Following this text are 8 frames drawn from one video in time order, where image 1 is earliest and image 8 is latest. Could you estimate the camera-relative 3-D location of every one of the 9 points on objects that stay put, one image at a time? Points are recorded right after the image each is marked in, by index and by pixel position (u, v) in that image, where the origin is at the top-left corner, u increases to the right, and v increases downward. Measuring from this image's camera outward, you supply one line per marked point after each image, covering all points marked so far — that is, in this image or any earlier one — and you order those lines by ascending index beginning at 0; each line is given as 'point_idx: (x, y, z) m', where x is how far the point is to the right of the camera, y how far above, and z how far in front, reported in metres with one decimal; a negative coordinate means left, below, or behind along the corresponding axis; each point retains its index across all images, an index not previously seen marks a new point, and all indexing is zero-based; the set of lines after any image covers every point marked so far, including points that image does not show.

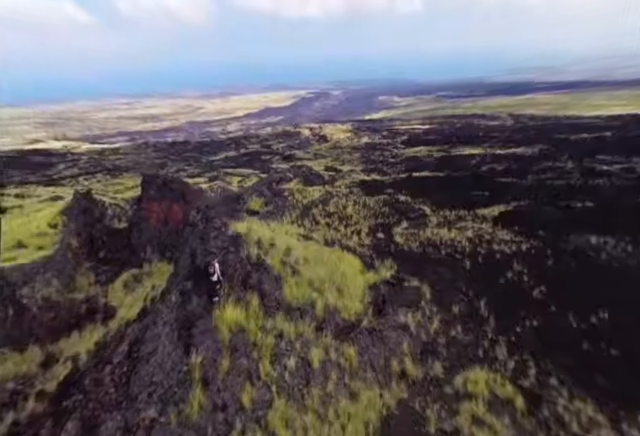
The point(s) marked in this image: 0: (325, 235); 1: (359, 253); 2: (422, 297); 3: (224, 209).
0: (0.0, -0.5, +10.8) m
1: (+0.9, -1.0, +9.6) m
2: (+2.0, -1.6, +7.1) m
3: (-4.2, +0.6, +15.3) m
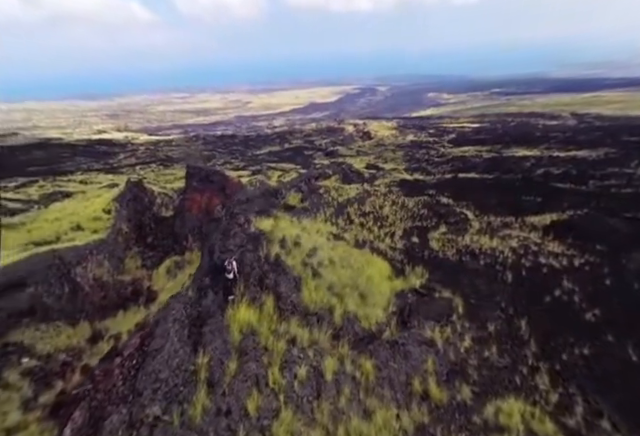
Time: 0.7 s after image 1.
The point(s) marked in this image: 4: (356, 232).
0: (+0.9, -0.5, +10.4) m
1: (+1.7, -1.0, +9.1) m
2: (+2.4, -1.7, +6.6) m
3: (-2.6, +0.9, +15.4) m
4: (+1.0, -0.4, +10.6) m
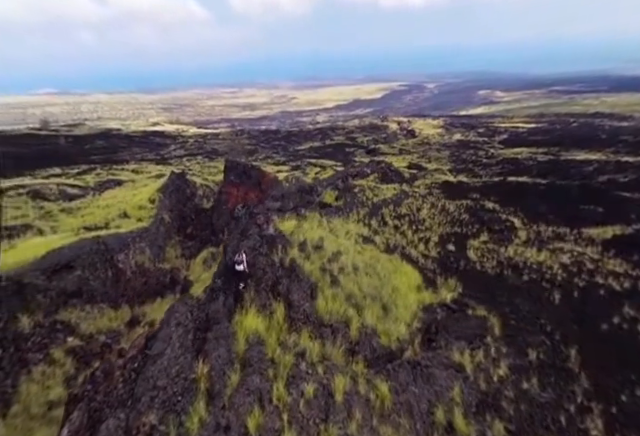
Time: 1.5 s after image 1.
0: (+1.8, -0.6, +9.9) m
1: (+2.3, -1.2, +8.5) m
2: (+2.8, -1.9, +5.9) m
3: (-1.2, +1.0, +15.2) m
4: (+1.8, -0.5, +10.0) m
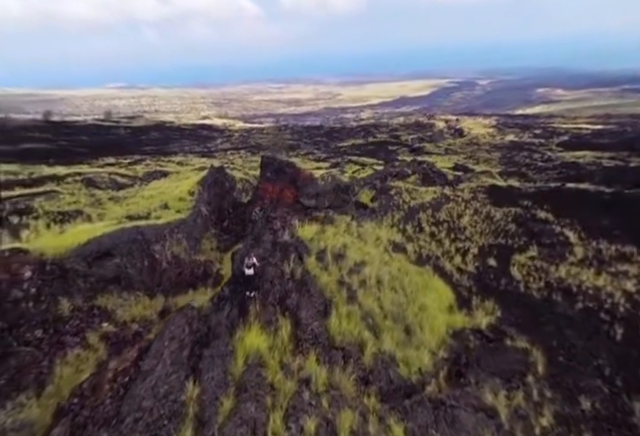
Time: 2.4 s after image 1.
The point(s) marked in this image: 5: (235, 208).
0: (+2.5, -0.8, +9.1) m
1: (+2.9, -1.4, +7.7) m
2: (+3.0, -2.1, +5.1) m
3: (+0.3, +1.0, +14.7) m
4: (+2.6, -0.7, +9.3) m
5: (-3.8, +0.5, +16.3) m
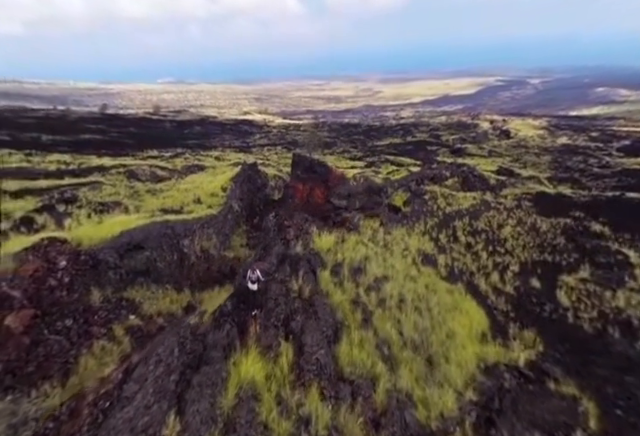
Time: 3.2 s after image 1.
0: (+3.1, -1.0, +8.4) m
1: (+3.3, -1.6, +6.9) m
2: (+3.1, -2.4, +4.3) m
3: (+1.4, +0.9, +14.1) m
4: (+3.1, -0.9, +8.5) m
5: (-2.5, +0.6, +16.1) m
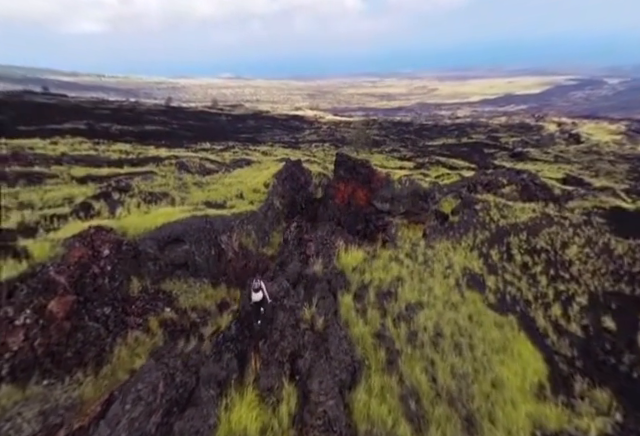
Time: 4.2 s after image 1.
0: (+3.7, -1.4, +7.3) m
1: (+3.7, -2.0, +5.8) m
2: (+3.1, -2.8, +3.3) m
3: (+3.0, +0.7, +13.2) m
4: (+3.8, -1.3, +7.4) m
5: (-0.7, +0.6, +15.6) m
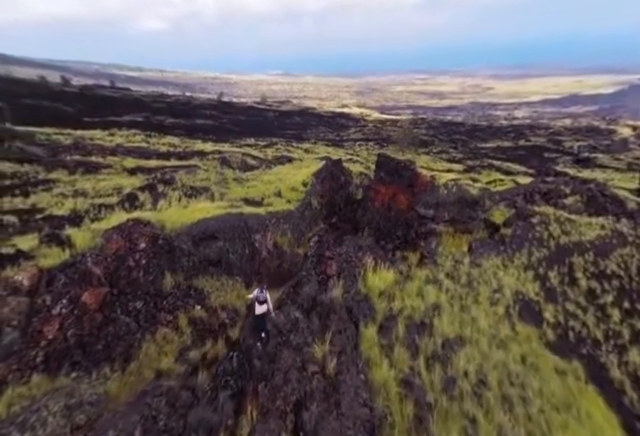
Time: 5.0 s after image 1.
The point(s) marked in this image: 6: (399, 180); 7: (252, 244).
0: (+4.2, -1.7, +6.1) m
1: (+4.0, -2.4, +4.7) m
2: (+3.1, -3.1, +2.3) m
3: (+4.2, +0.4, +12.0) m
4: (+4.3, -1.6, +6.2) m
5: (+0.9, +0.4, +14.9) m
6: (+2.7, +1.3, +12.7) m
7: (-2.3, -0.9, +11.8) m
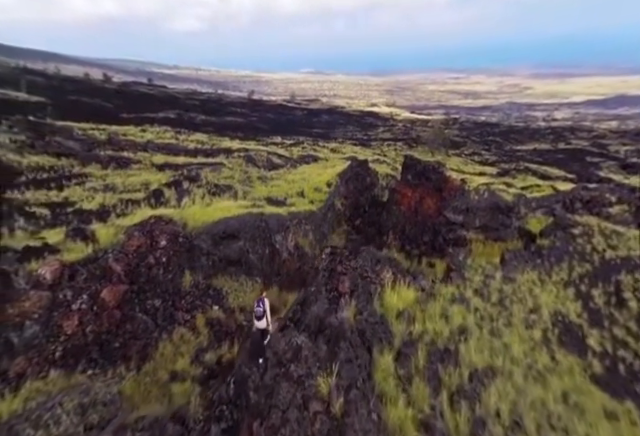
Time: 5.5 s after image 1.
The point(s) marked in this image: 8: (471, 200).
0: (+4.4, -2.0, +5.4) m
1: (+4.1, -2.6, +3.9) m
2: (+3.0, -3.4, +1.6) m
3: (+4.9, +0.2, +11.2) m
4: (+4.5, -1.9, +5.5) m
5: (+1.8, +0.3, +14.3) m
6: (+3.5, +1.1, +12.0) m
7: (-1.7, -0.9, +11.5) m
8: (+4.8, +0.5, +11.6) m
